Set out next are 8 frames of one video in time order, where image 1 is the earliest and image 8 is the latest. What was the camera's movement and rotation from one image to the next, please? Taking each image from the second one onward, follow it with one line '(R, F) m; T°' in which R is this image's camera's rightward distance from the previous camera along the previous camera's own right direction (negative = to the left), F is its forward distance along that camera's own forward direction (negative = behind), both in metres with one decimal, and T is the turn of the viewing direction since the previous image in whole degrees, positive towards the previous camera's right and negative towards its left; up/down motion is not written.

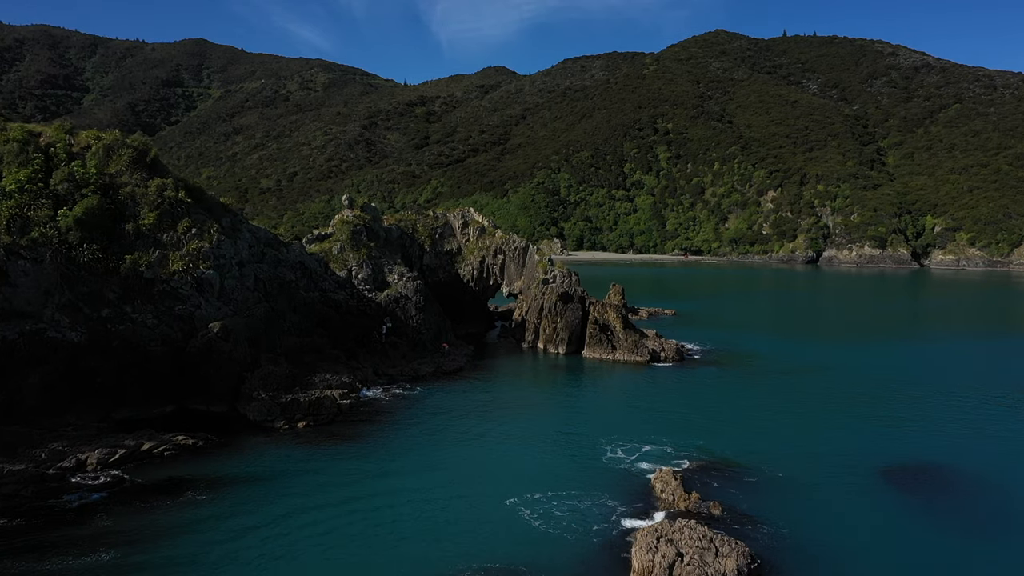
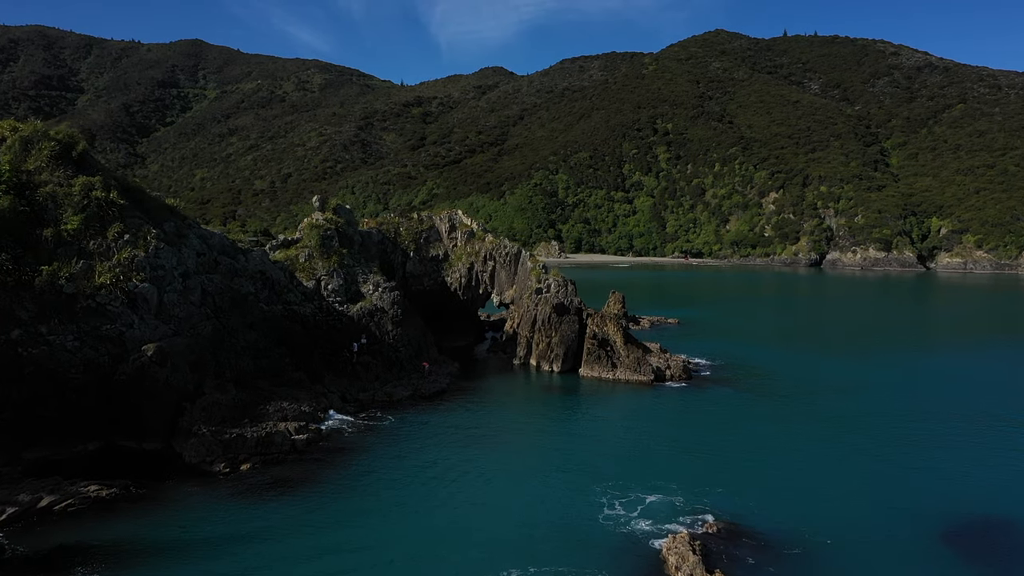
(+0.5, +4.3) m; 0°
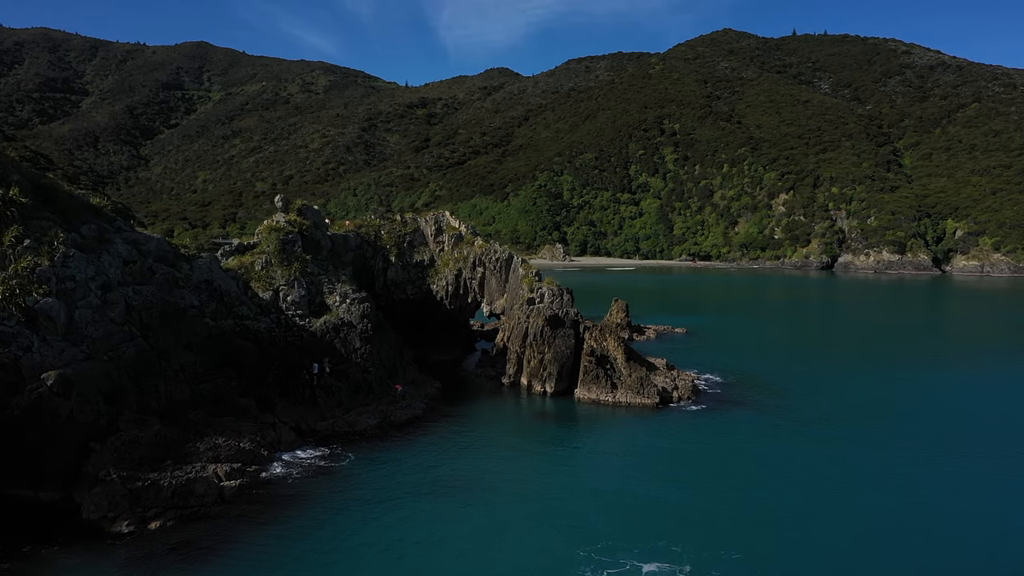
(+0.9, +4.5) m; -1°
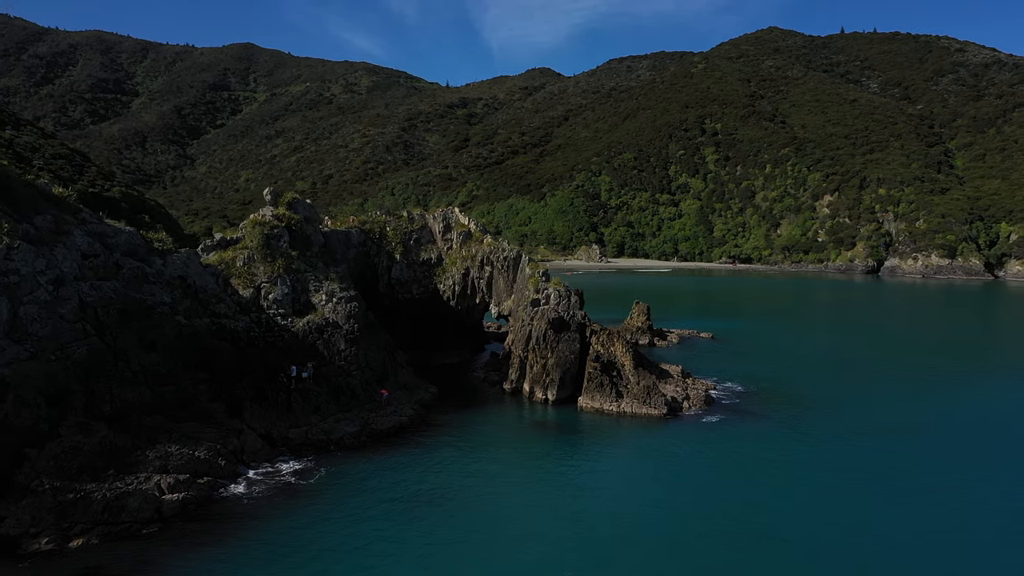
(+1.7, +2.2) m; -3°
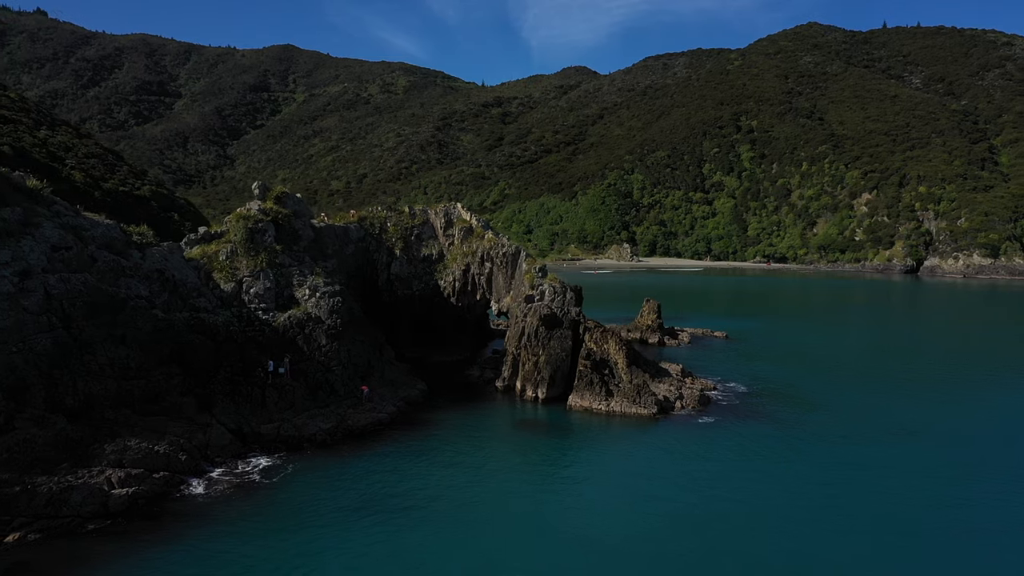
(+2.0, +0.7) m; -3°
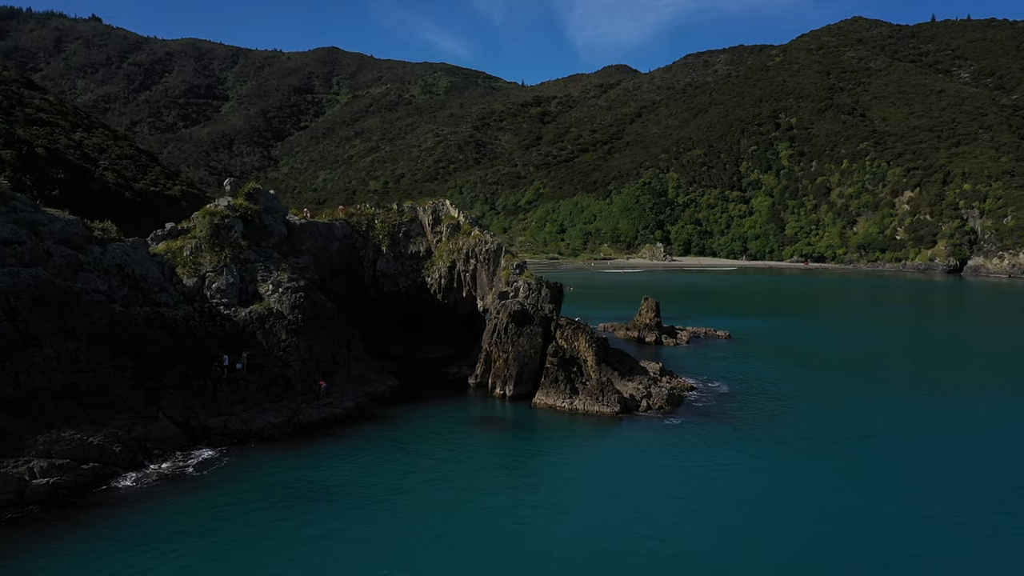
(+3.1, +0.4) m; -3°
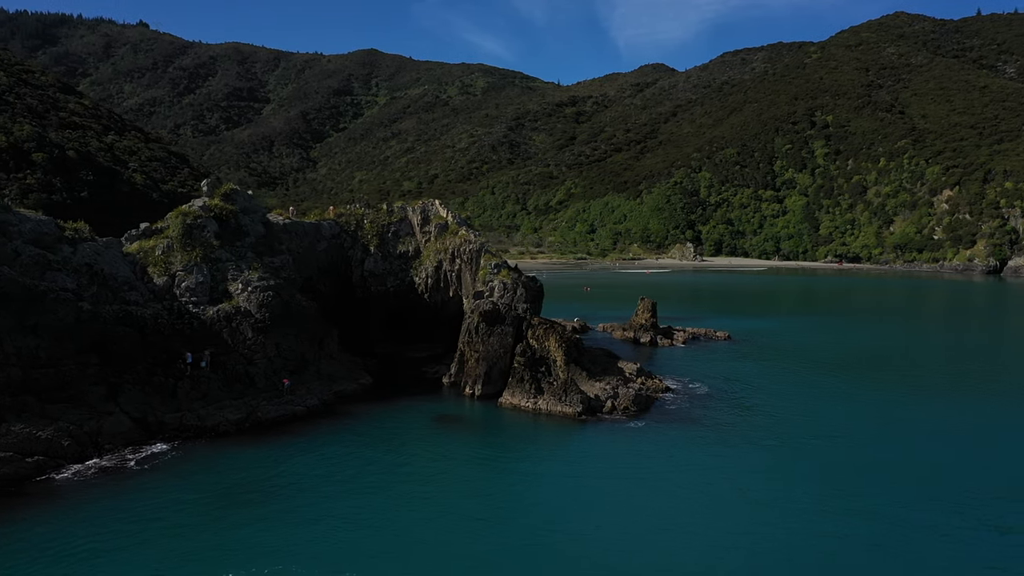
(+2.8, 0.0) m; -3°
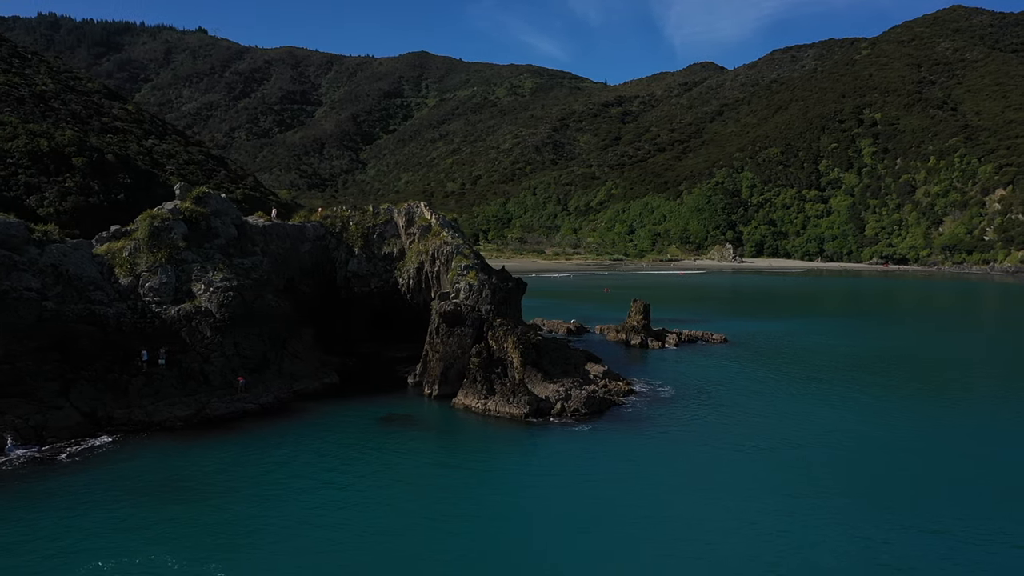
(+3.8, -0.1) m; -4°
